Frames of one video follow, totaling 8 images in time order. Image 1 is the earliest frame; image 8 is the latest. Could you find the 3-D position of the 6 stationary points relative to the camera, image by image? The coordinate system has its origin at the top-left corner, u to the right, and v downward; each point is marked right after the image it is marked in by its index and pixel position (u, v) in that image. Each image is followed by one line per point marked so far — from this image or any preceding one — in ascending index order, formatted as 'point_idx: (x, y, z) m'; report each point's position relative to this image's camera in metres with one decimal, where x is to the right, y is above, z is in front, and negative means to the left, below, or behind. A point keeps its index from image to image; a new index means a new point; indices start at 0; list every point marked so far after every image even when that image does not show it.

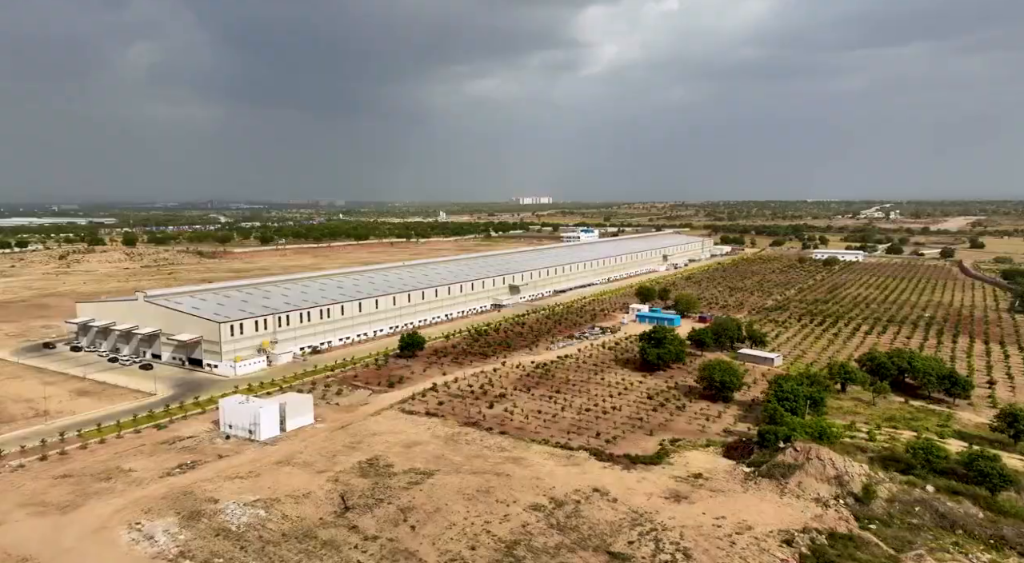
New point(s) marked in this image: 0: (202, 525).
0: (-6.1, -4.8, +14.3) m
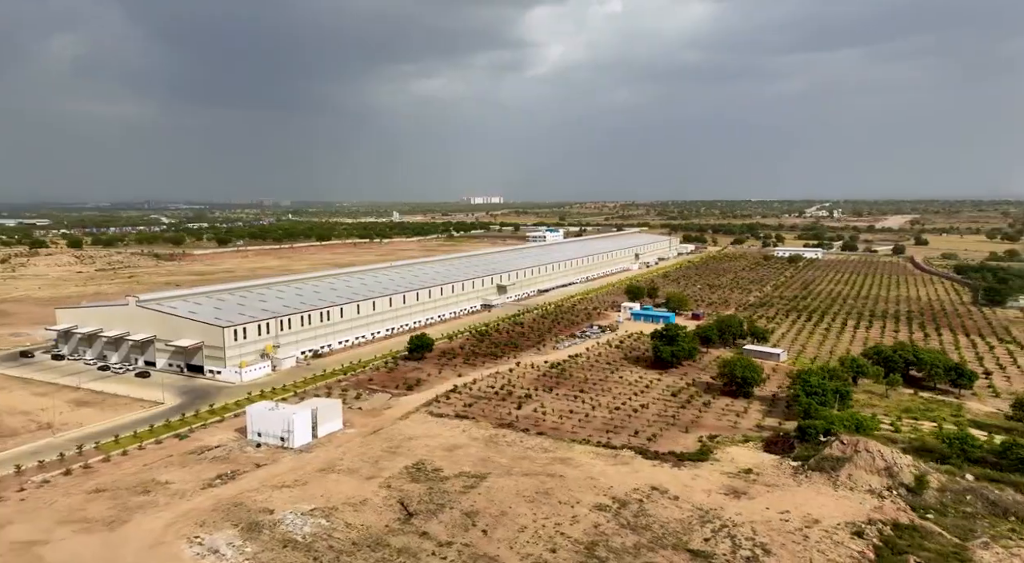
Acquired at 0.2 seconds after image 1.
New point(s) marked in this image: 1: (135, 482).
0: (-4.6, -4.8, +13.7) m
1: (-8.5, -4.5, +16.3) m
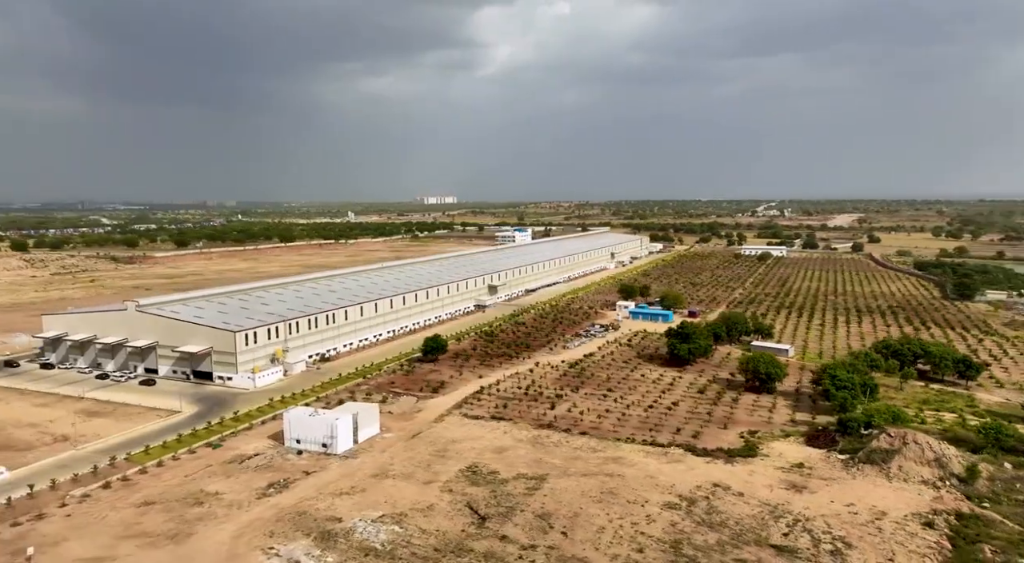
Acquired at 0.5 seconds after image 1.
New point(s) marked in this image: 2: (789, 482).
0: (-3.1, -4.9, +13.3) m
1: (-7.1, -4.6, +15.6) m
2: (+6.2, -4.5, +16.2) m
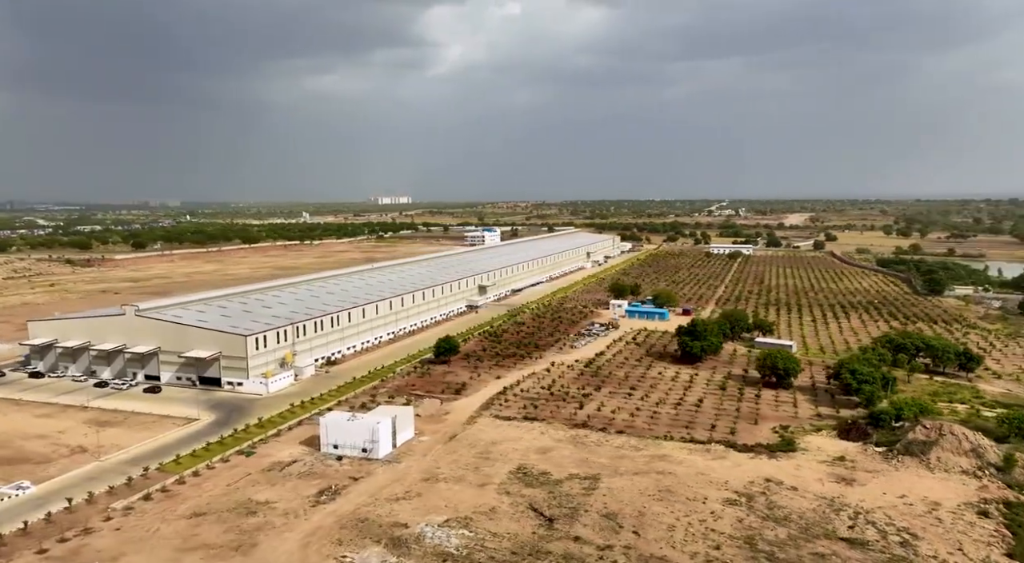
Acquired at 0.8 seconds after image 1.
0: (-1.7, -4.9, +13.1) m
1: (-5.8, -4.6, +15.1) m
2: (+7.4, -4.4, +16.5) m
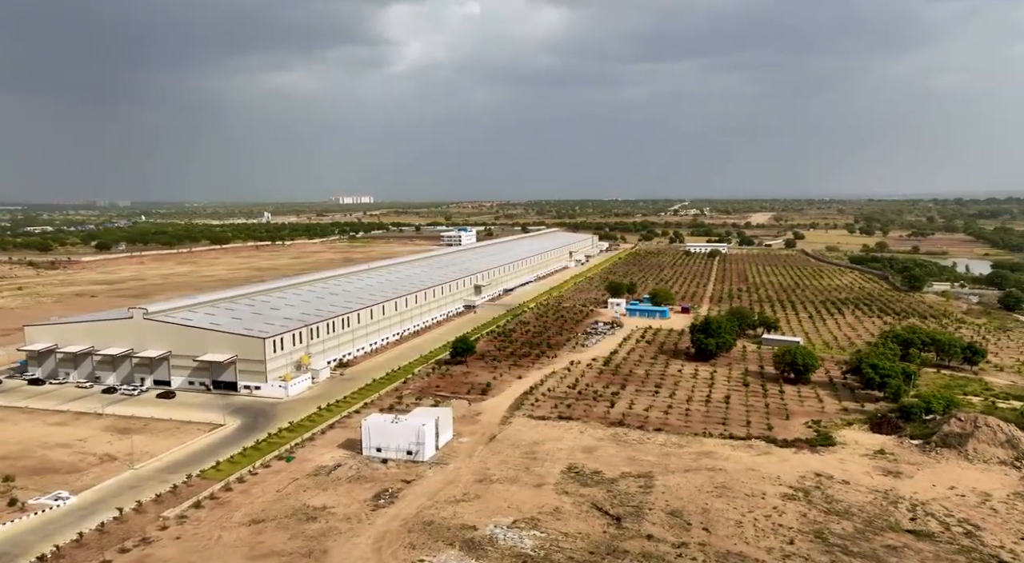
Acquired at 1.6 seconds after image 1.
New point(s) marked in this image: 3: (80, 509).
0: (-0.3, -4.9, +12.9) m
1: (-4.5, -4.7, +14.7) m
2: (+8.6, -4.3, +16.8) m
3: (-8.9, -4.7, +14.9) m
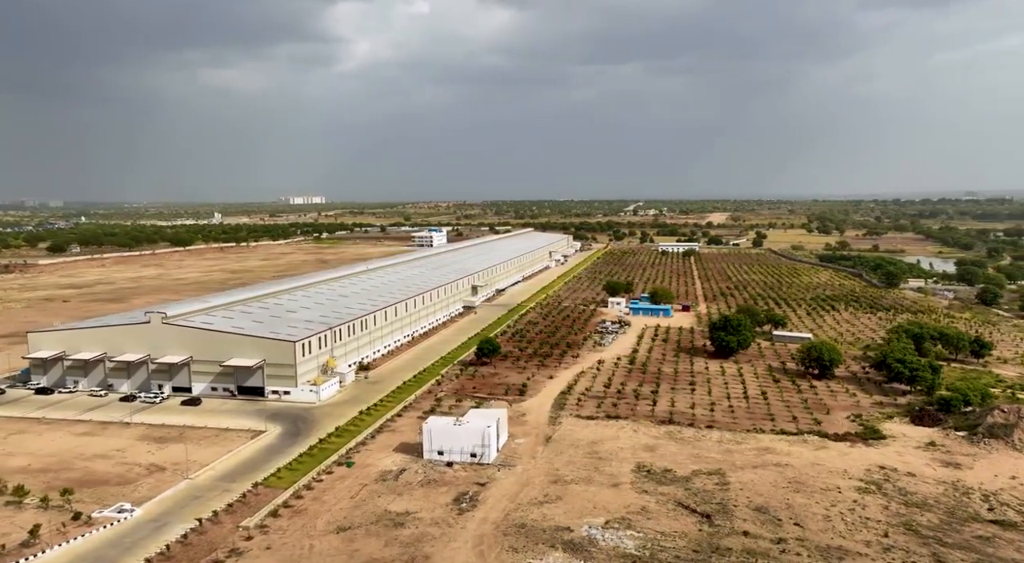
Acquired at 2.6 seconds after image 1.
0: (+1.5, -4.9, +12.8) m
1: (-2.8, -4.7, +14.4) m
2: (+10.2, -4.3, +17.3) m
3: (-7.1, -4.7, +14.3) m
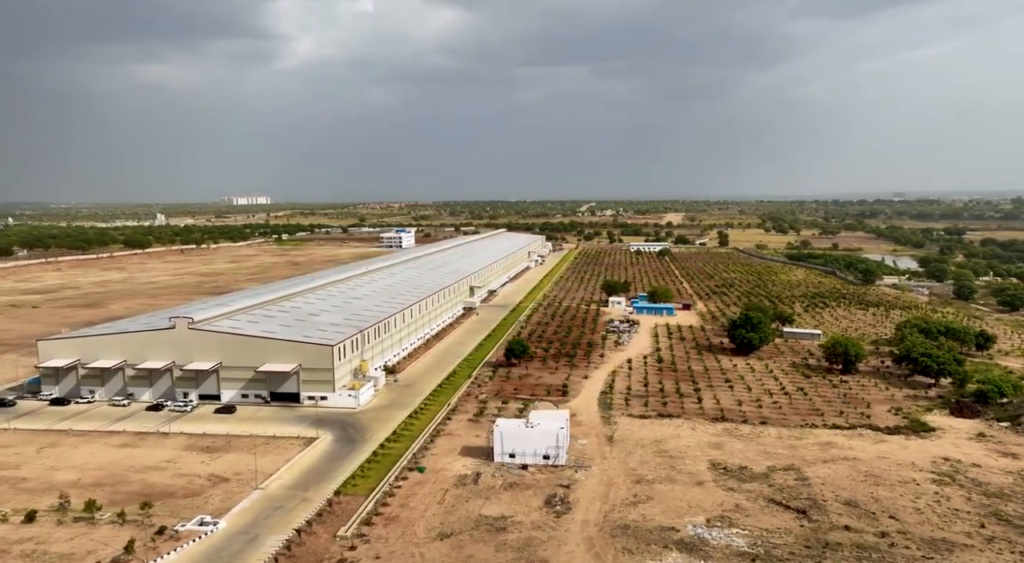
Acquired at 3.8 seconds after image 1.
0: (+3.6, -4.8, +12.8) m
1: (-0.8, -4.7, +14.1) m
2: (+11.9, -4.2, +17.9) m
3: (-5.2, -4.8, +13.7) m
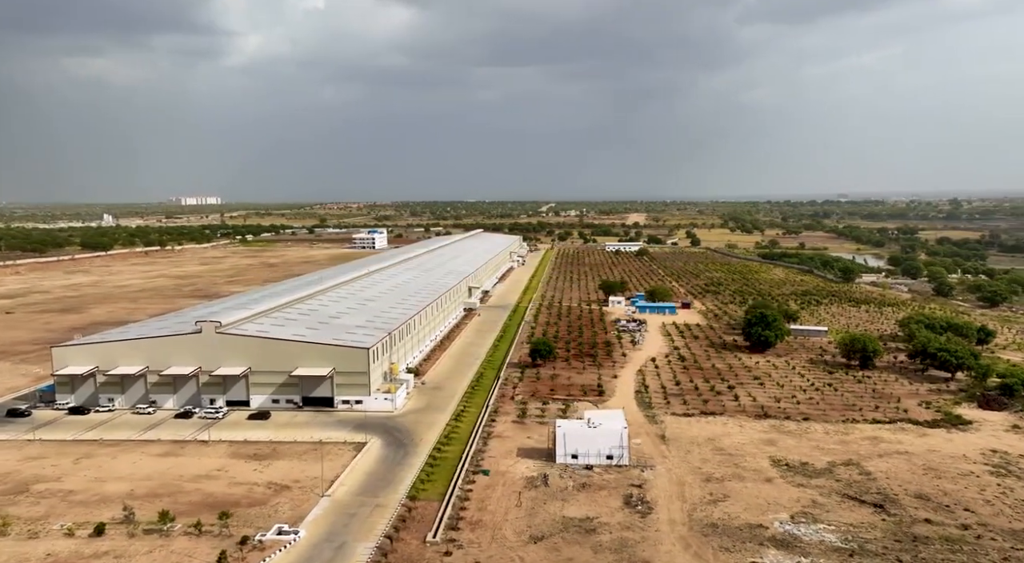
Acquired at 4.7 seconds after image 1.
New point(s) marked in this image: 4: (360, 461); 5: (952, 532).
0: (+5.3, -4.8, +13.0) m
1: (+0.9, -4.7, +14.0) m
2: (+13.4, -4.1, +18.5) m
3: (-3.4, -4.8, +13.4) m
4: (-3.8, -4.5, +17.9) m
5: (+8.2, -4.7, +13.6) m
